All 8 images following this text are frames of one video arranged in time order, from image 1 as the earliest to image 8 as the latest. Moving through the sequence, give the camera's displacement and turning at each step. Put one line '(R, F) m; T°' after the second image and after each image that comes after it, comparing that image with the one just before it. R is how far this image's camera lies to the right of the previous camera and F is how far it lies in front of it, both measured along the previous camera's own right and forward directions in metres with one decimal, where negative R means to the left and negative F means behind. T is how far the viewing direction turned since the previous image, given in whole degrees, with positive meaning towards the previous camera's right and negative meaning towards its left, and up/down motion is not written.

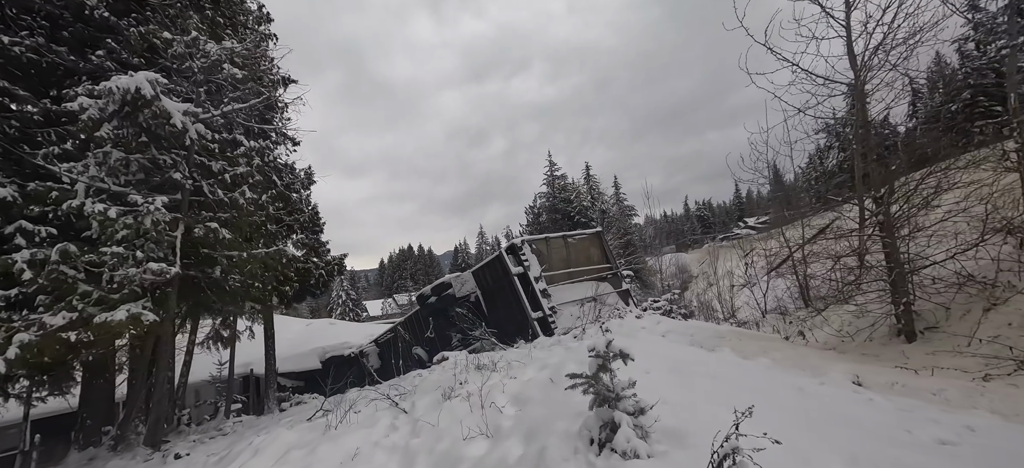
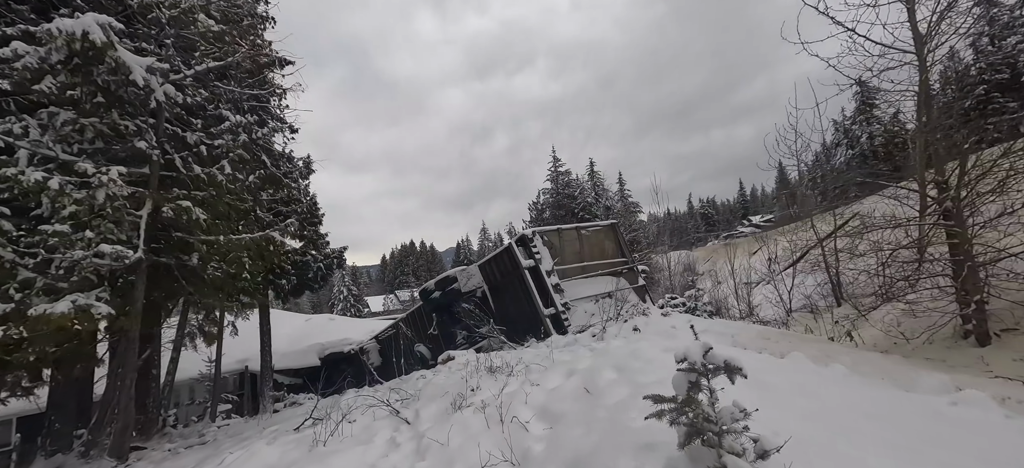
(-0.2, +0.7) m; 0°
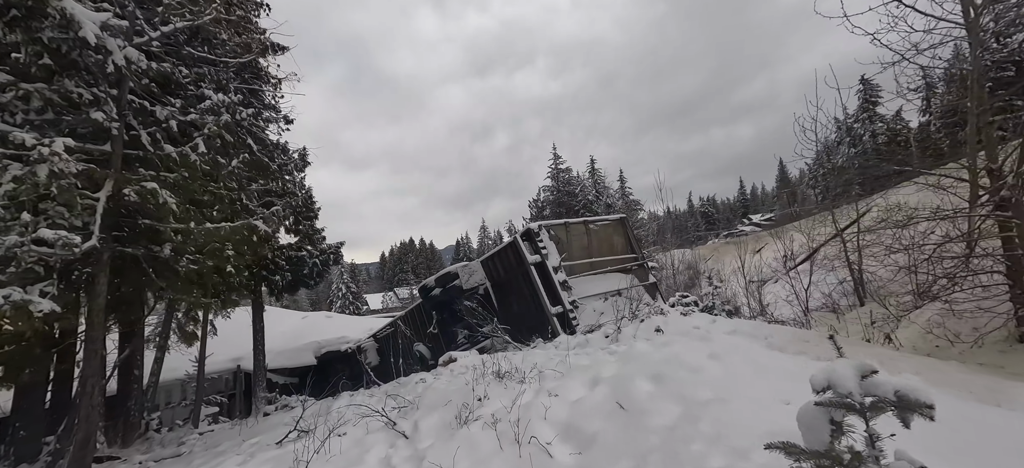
(-0.1, +0.5) m; 0°
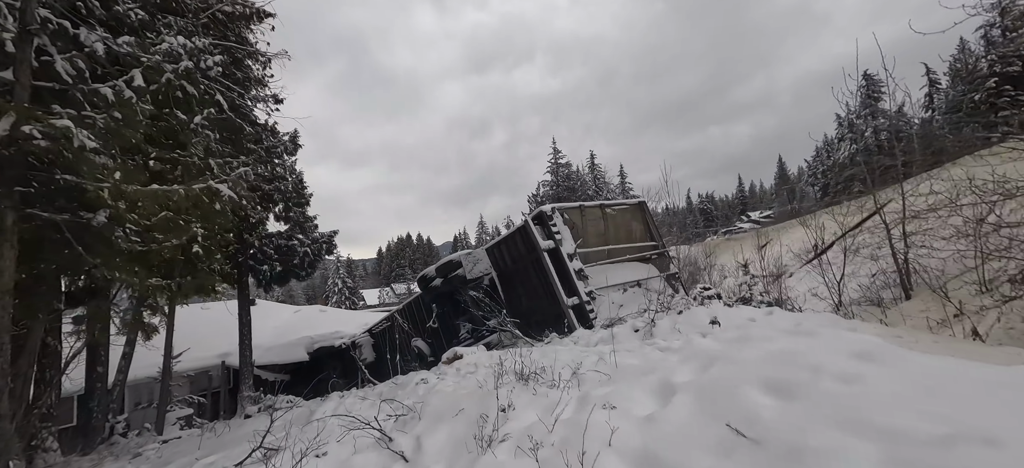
(-0.2, +0.9) m; 0°
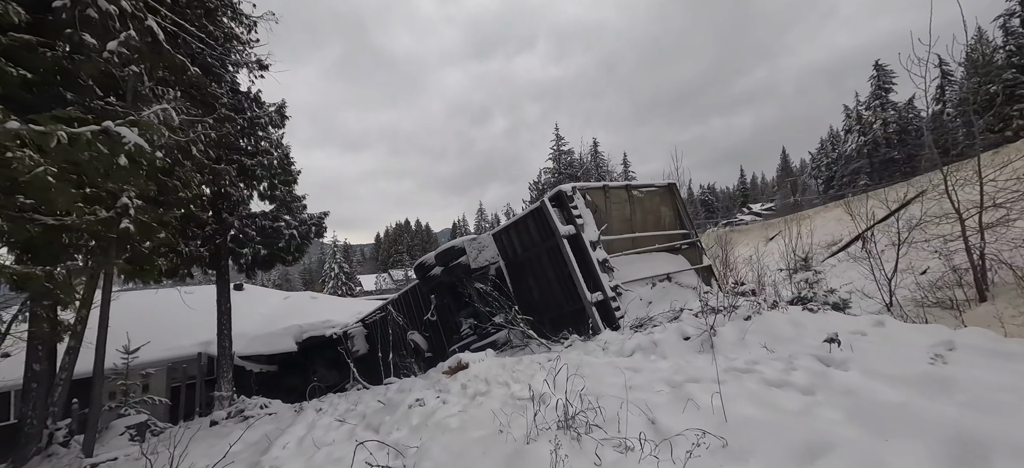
(-0.2, +1.2) m; 0°
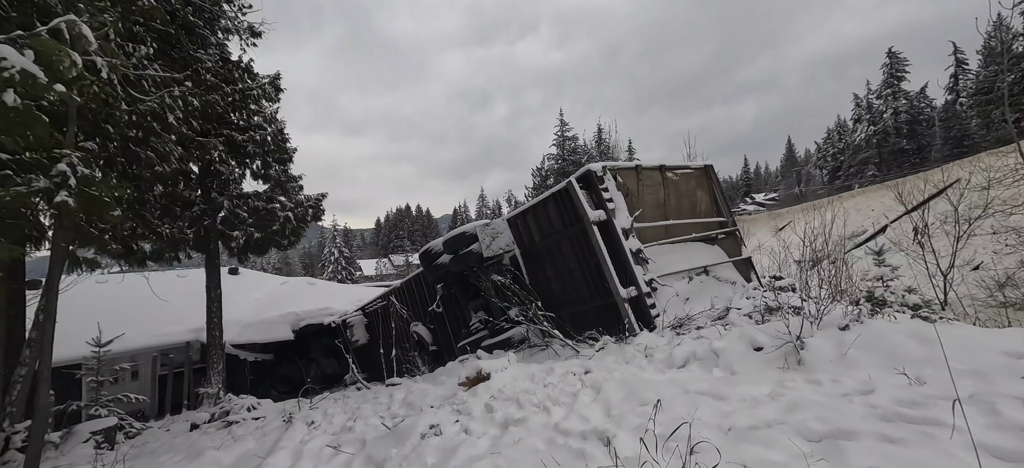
(-0.3, +0.9) m; 0°
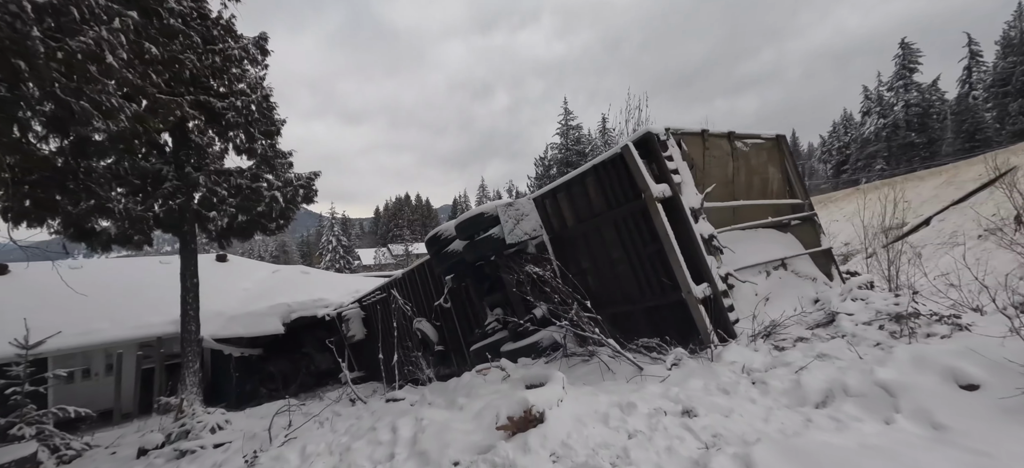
(-0.4, +1.4) m; 0°
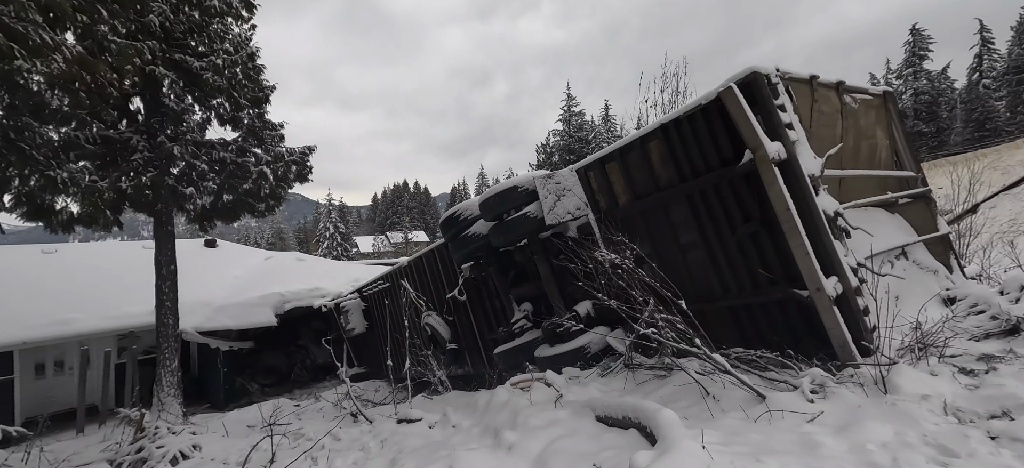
(-0.5, +1.2) m; 0°
